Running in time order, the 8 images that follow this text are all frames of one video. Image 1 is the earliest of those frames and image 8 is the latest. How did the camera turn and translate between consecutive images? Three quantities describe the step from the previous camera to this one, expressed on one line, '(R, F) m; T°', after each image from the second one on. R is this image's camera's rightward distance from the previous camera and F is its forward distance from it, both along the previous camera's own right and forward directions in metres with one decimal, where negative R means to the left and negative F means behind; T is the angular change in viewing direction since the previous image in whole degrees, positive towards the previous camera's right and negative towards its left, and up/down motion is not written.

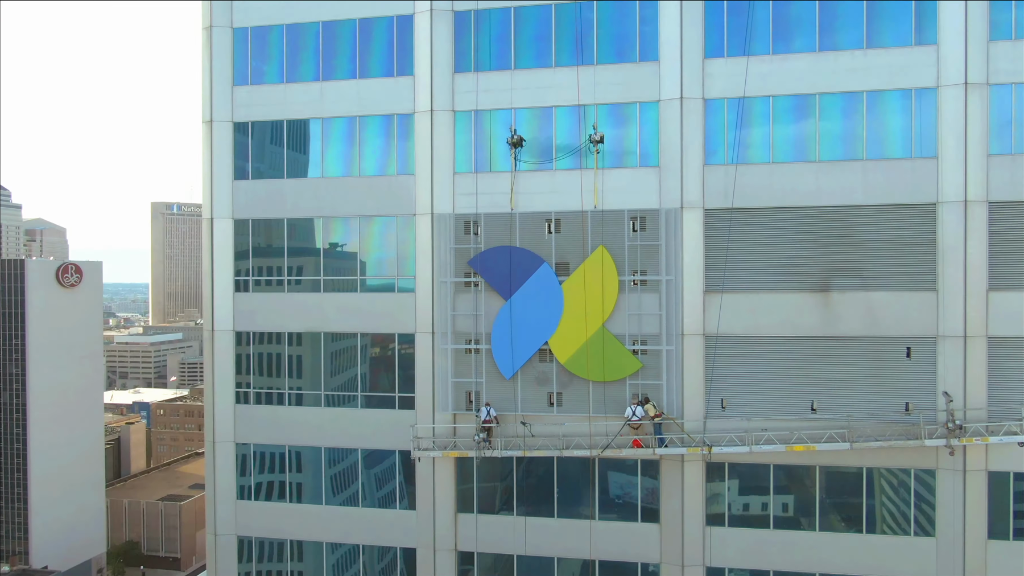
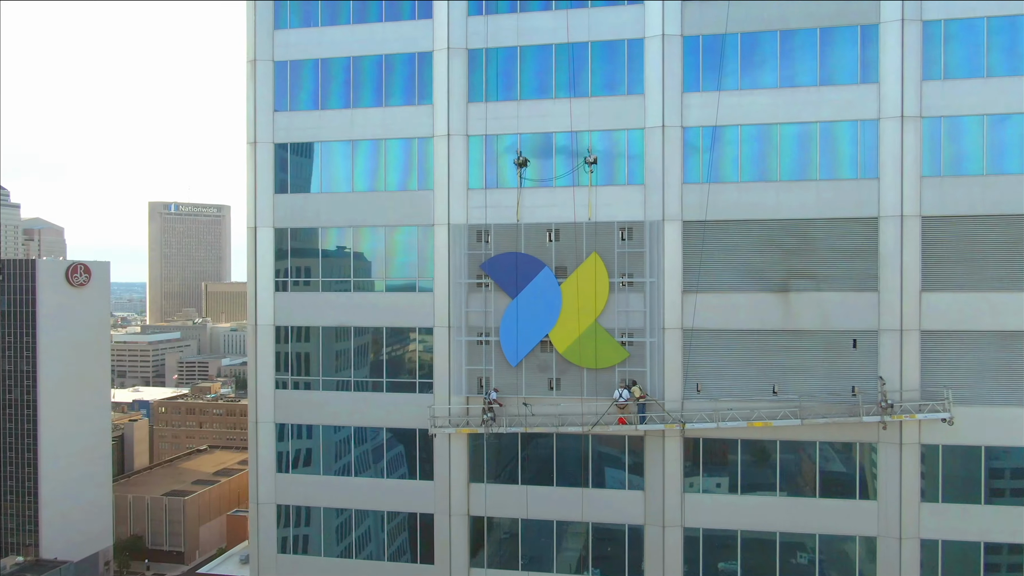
(-0.2, -2.4) m; 0°
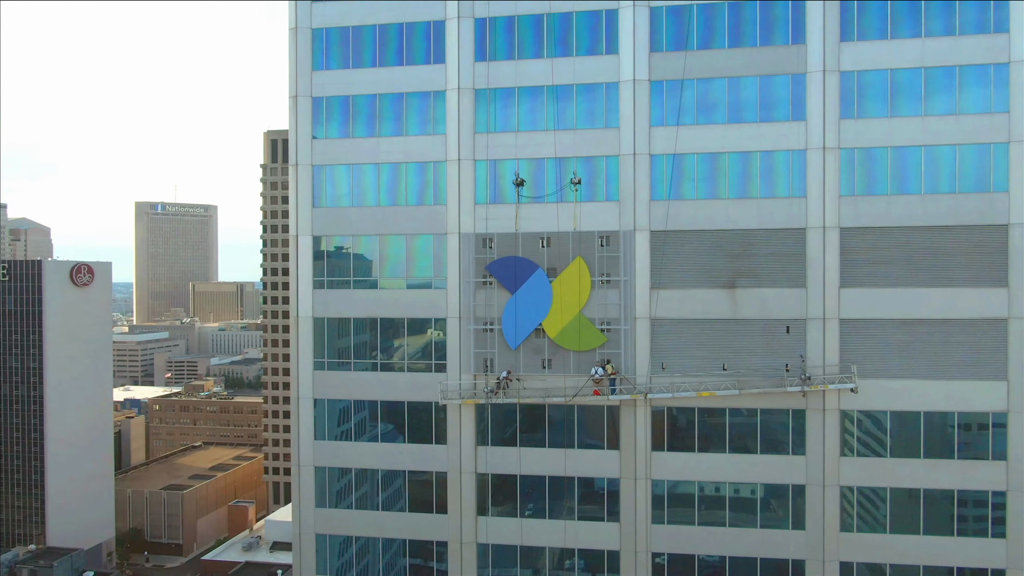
(-0.4, -3.8) m; +1°
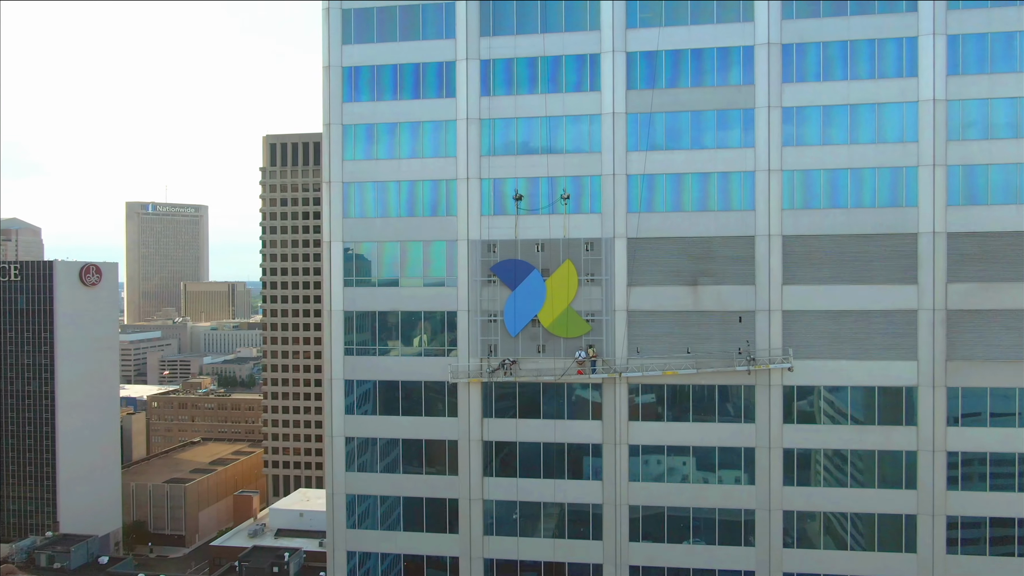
(-0.4, -4.1) m; +1°
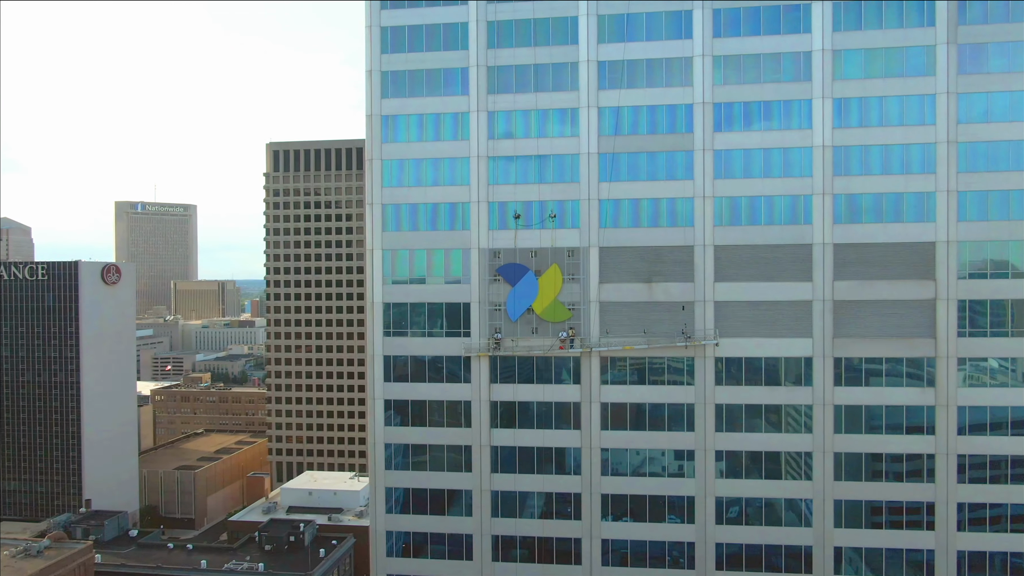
(-0.7, -8.1) m; +1°
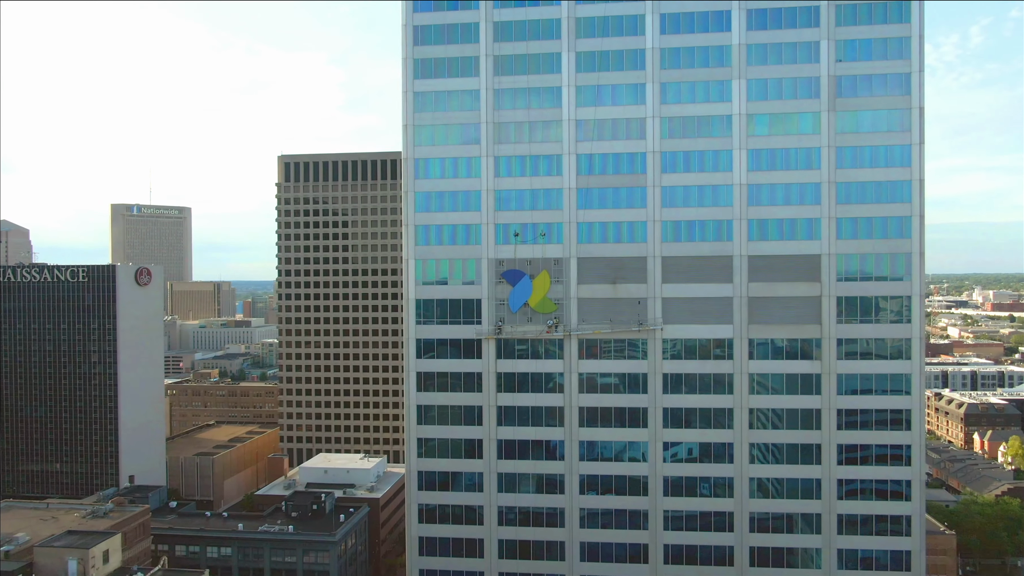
(-0.8, -11.4) m; +1°
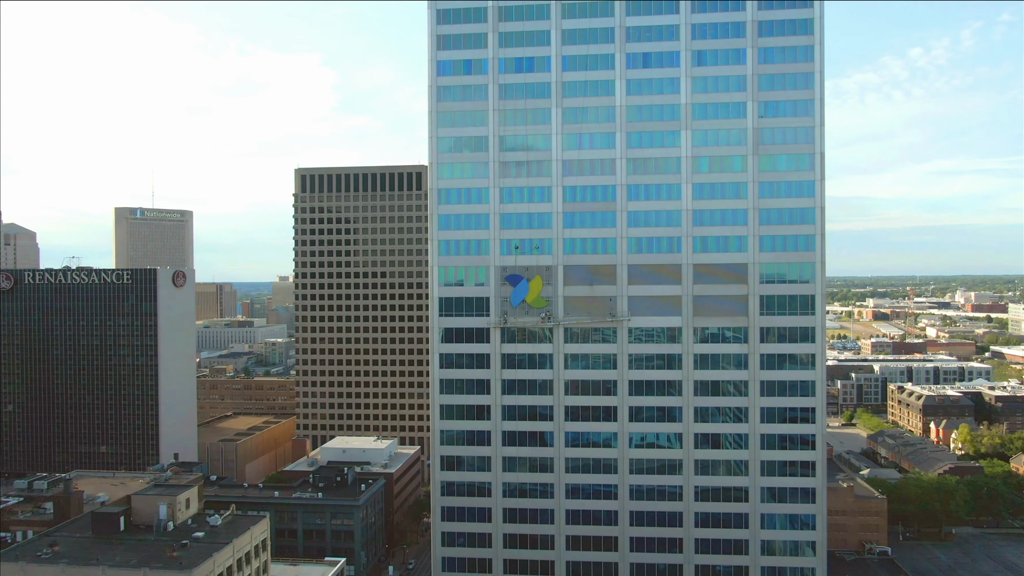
(-0.7, -13.4) m; +1°
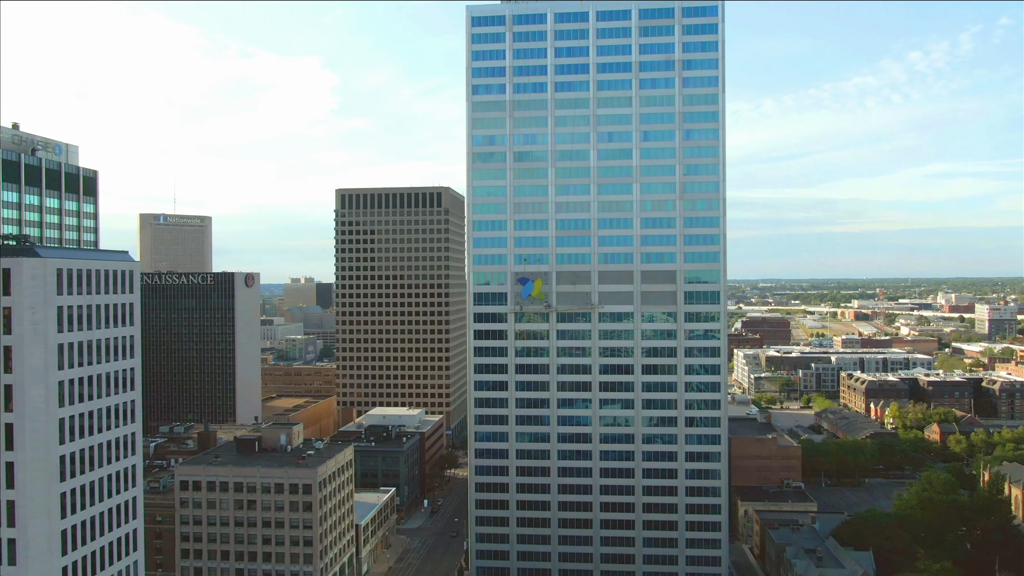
(-1.4, -29.7) m; 0°
